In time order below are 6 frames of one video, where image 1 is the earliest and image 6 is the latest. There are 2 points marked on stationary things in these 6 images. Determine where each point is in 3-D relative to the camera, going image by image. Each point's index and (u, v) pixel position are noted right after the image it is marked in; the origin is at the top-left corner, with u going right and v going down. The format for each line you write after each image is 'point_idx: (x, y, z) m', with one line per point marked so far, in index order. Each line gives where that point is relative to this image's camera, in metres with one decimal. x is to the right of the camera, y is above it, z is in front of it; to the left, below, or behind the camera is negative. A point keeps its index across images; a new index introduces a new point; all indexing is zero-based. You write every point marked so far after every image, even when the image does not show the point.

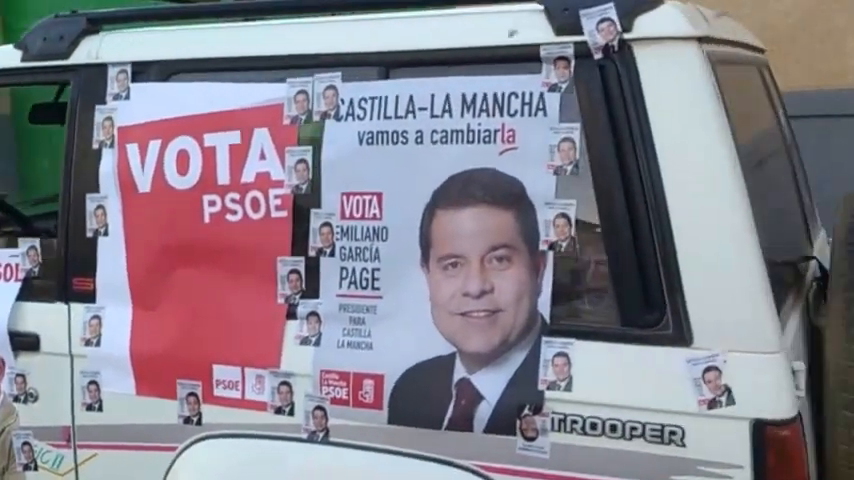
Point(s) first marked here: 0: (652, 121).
0: (+0.5, +0.3, +2.0) m
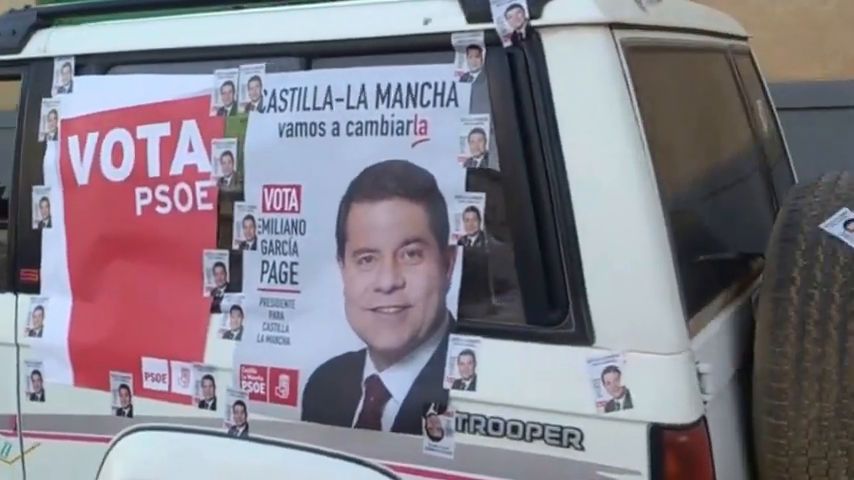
0: (+0.3, +0.3, +1.9) m
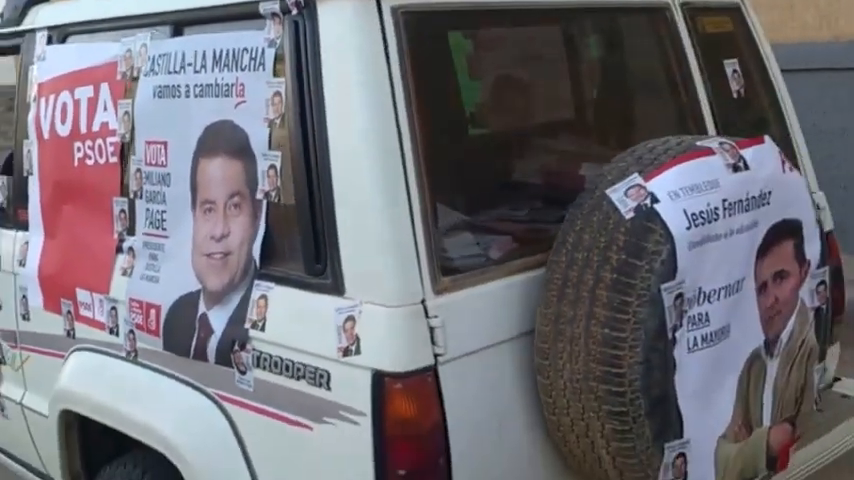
0: (-0.2, +0.4, +2.0) m
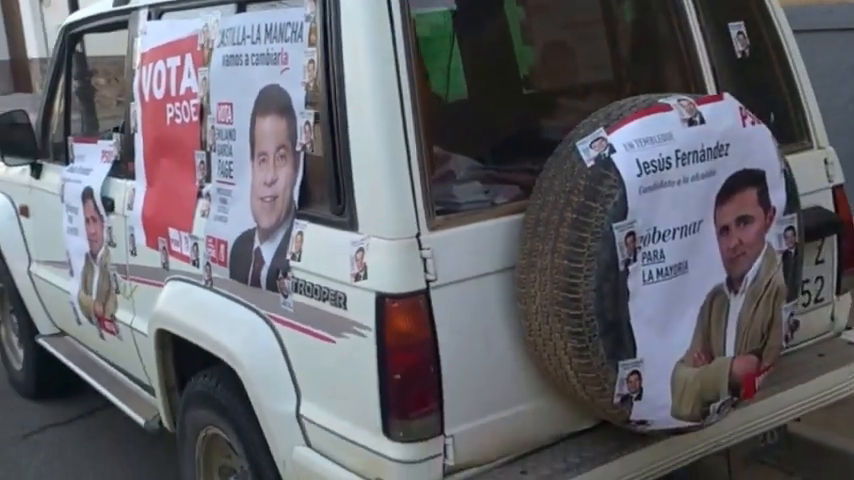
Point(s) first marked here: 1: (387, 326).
0: (-0.2, +0.5, +2.4) m
1: (-0.1, -0.2, +2.3) m
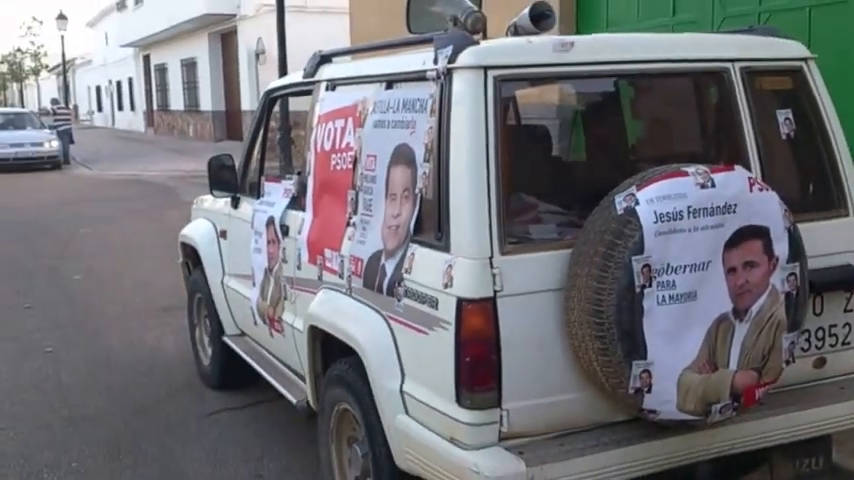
0: (+0.1, +0.4, +3.3) m
1: (+0.1, -0.3, +3.1) m
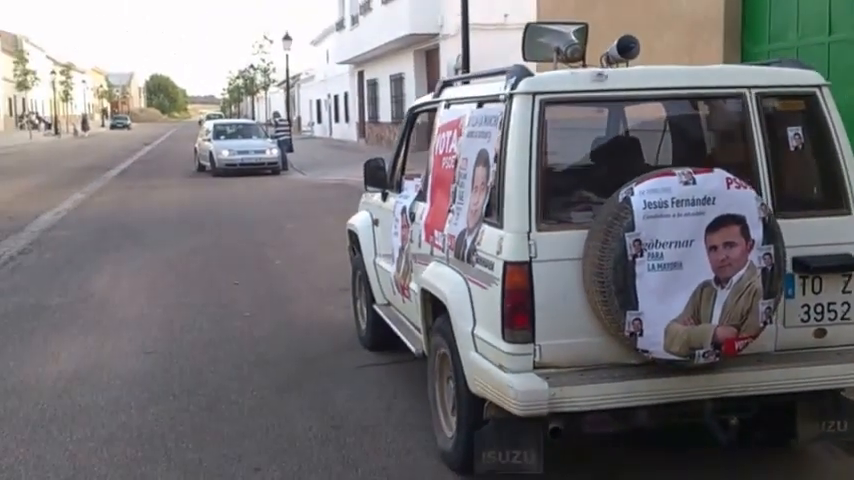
0: (+0.4, +0.5, +4.4) m
1: (+0.4, -0.2, +4.2) m
